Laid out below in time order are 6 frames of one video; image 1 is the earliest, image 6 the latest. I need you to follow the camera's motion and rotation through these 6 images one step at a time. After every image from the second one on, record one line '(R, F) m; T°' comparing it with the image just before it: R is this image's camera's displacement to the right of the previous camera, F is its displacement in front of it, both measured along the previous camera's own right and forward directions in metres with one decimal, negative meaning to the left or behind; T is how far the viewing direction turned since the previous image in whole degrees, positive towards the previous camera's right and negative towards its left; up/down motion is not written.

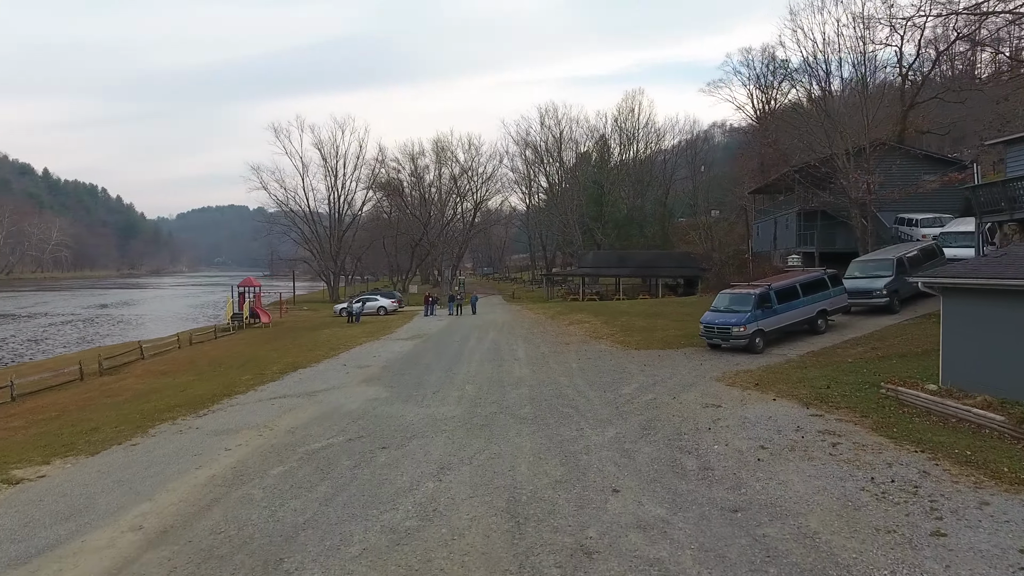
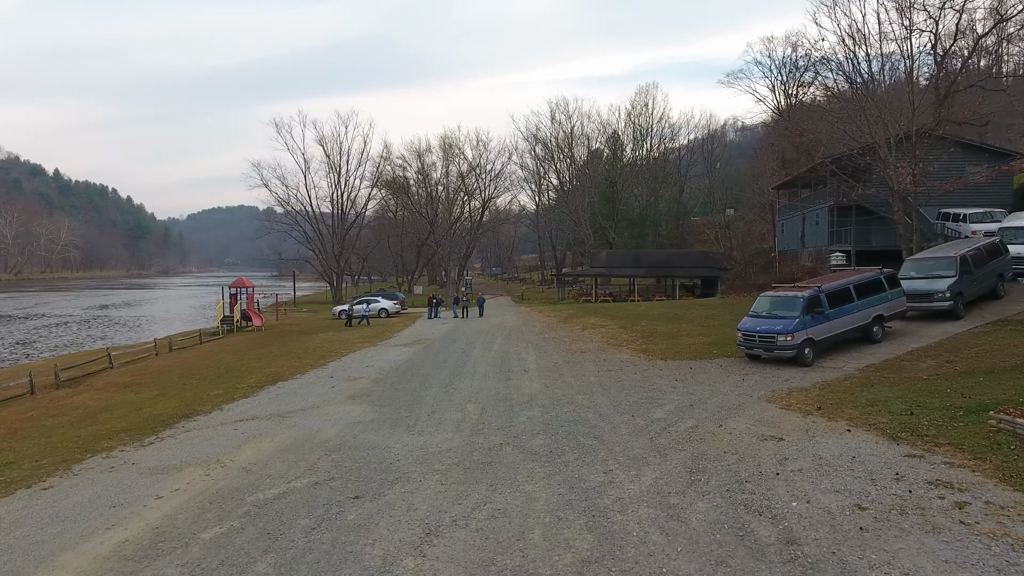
(0.0, +2.2) m; -1°
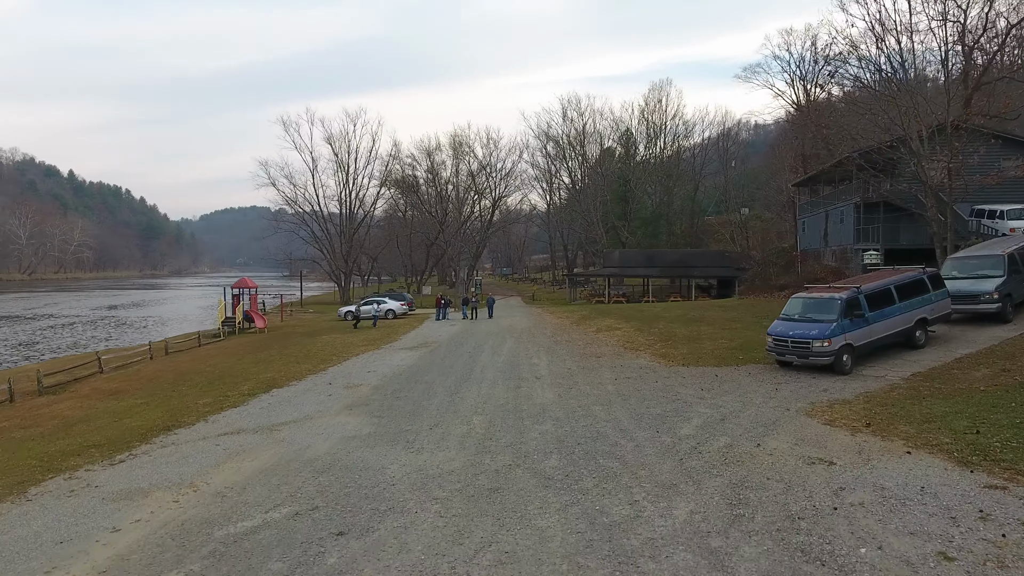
(0.0, +1.1) m; -1°
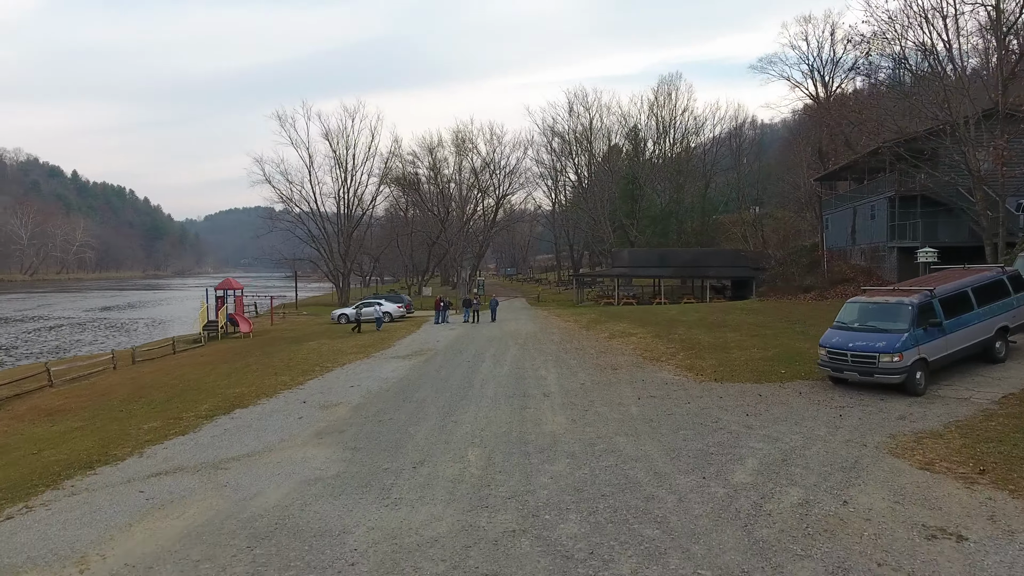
(0.0, +2.2) m; 0°
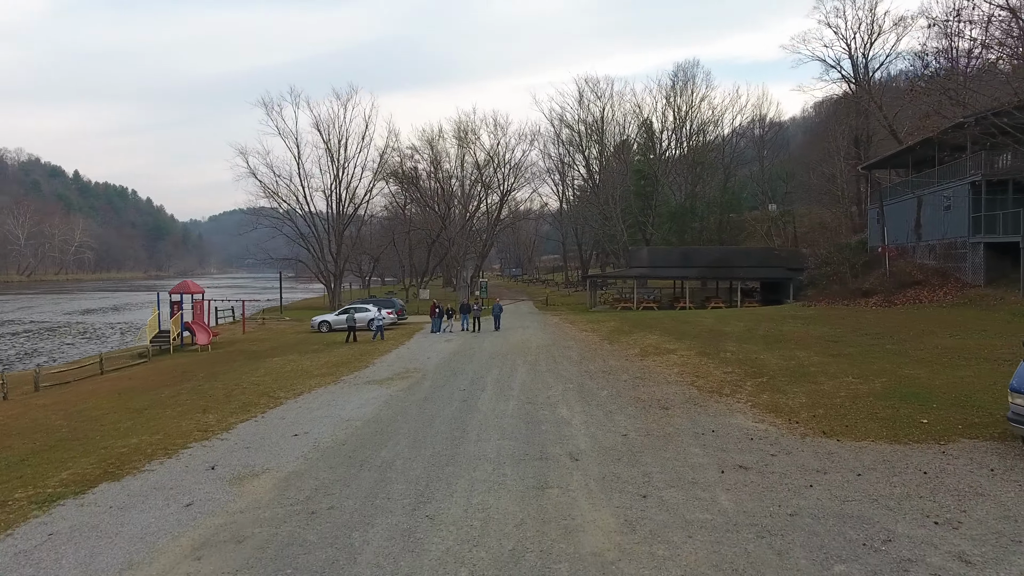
(-0.1, +4.3) m; 0°
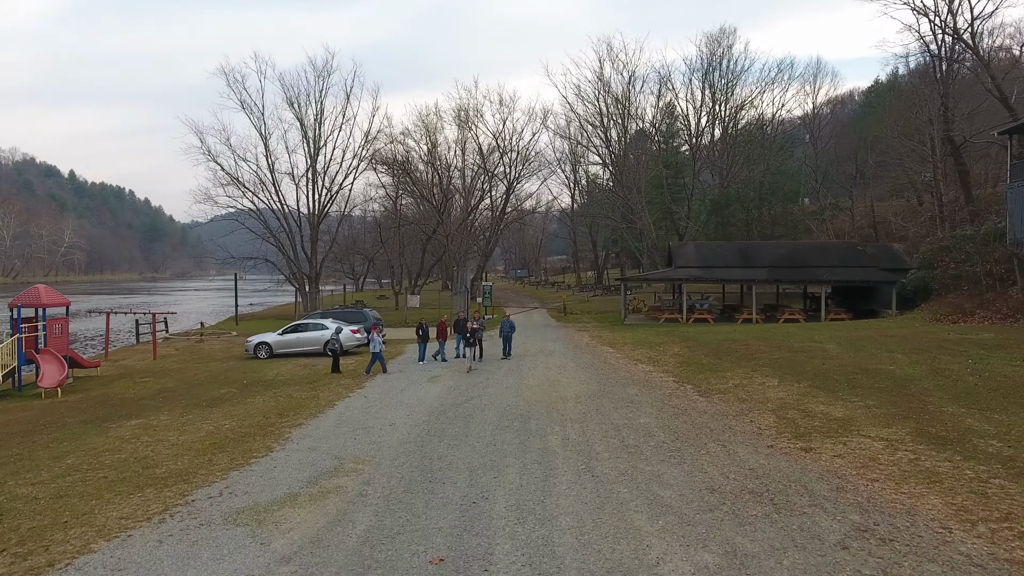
(-0.4, +8.4) m; 0°
